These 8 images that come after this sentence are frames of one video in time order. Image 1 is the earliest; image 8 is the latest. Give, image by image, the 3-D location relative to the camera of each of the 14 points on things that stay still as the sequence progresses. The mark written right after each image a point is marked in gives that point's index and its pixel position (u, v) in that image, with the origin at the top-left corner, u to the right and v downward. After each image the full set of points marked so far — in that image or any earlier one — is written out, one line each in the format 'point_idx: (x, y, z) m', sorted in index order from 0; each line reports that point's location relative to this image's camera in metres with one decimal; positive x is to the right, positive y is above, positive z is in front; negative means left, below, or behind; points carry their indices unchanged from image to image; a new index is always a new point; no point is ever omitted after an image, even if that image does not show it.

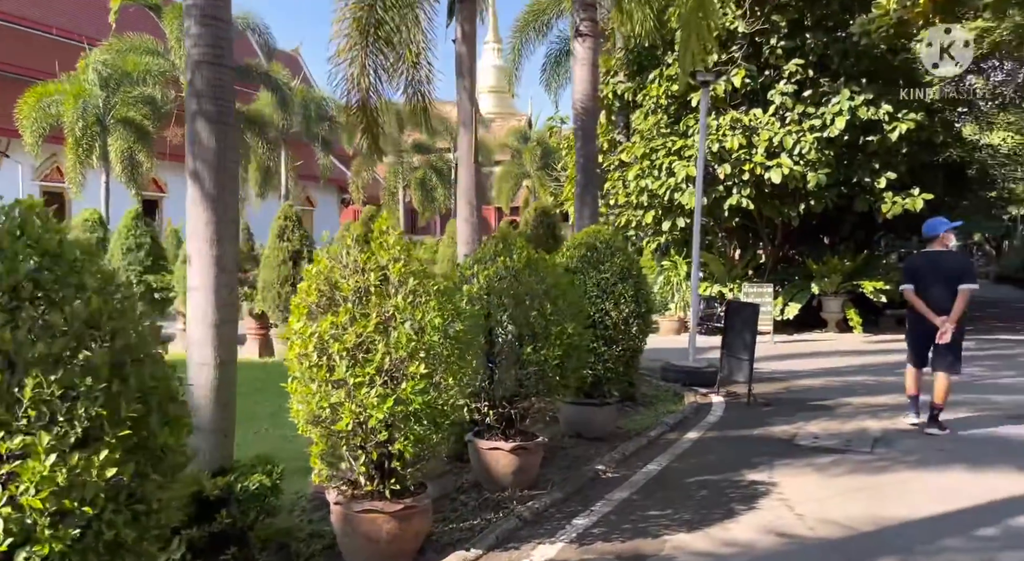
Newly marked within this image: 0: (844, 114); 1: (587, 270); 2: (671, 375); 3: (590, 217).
0: (+5.3, +2.6, +15.2) m
1: (+0.5, +0.1, +7.4) m
2: (+1.7, -1.0, +10.1) m
3: (+0.8, +0.6, +9.3) m
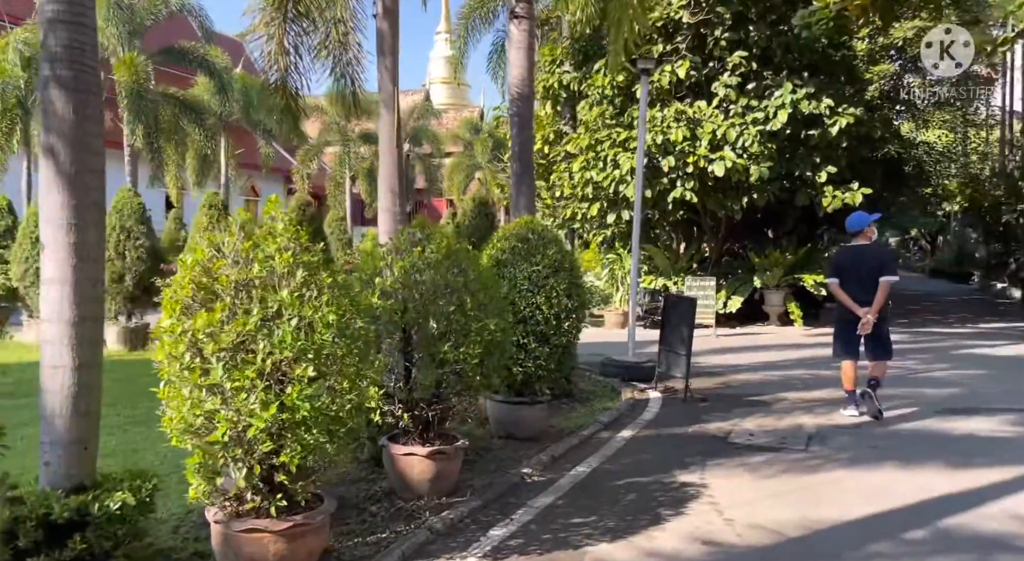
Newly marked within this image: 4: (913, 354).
0: (+4.4, +2.7, +15.0) m
1: (0.0, +0.1, +7.0) m
2: (+1.0, -0.9, +9.8) m
3: (+0.1, +0.7, +8.9) m
4: (+5.5, -1.0, +12.9) m
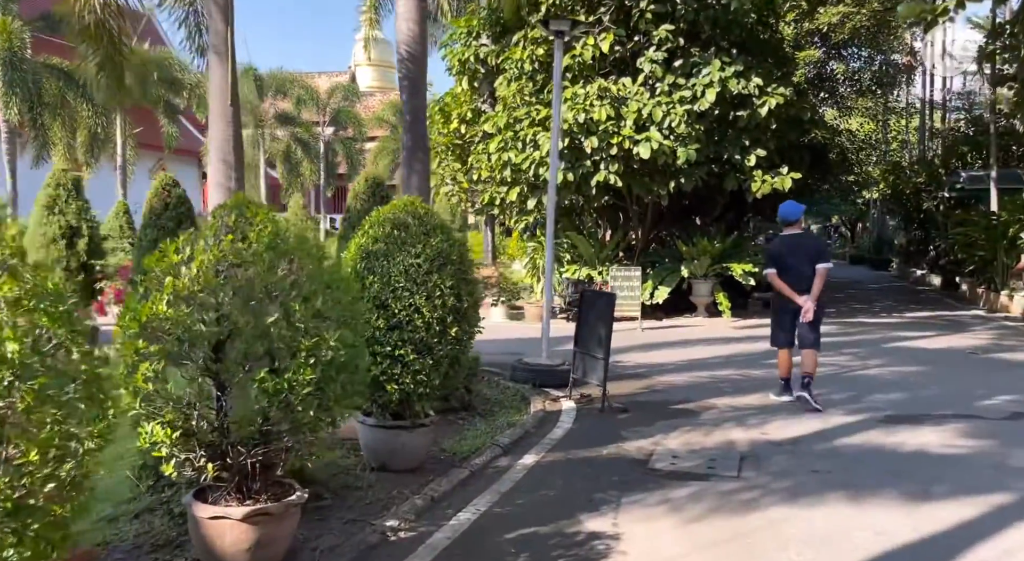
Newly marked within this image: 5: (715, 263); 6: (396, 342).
0: (+3.0, +2.9, +14.0) m
1: (-0.8, +0.1, +5.7) m
2: (+0.1, -0.9, +8.6) m
3: (-0.8, +0.8, +7.6) m
4: (+4.3, -0.9, +12.0) m
5: (+3.4, +0.3, +16.3) m
6: (-0.7, -0.4, +5.4) m
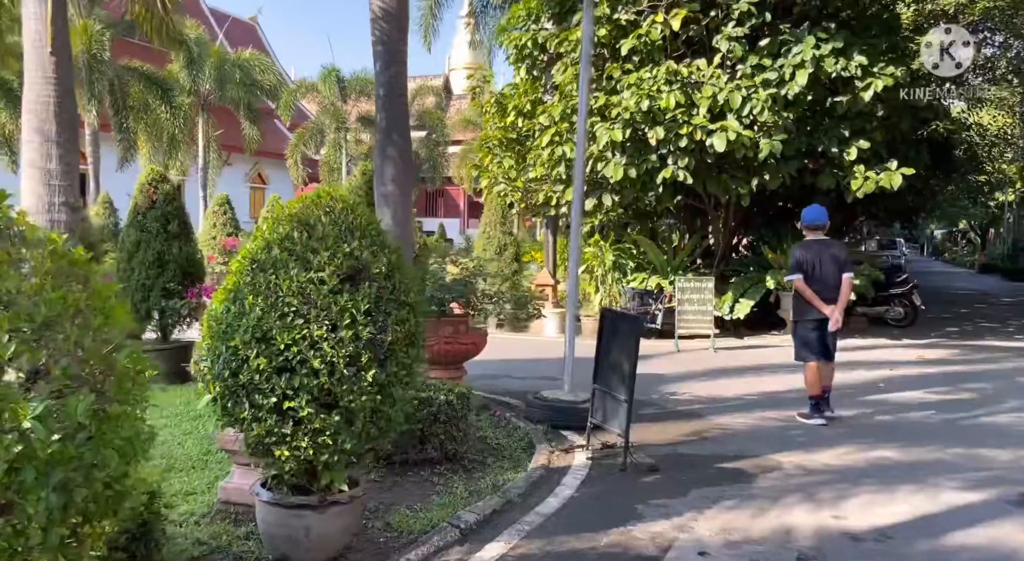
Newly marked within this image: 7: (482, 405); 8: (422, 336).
0: (+3.8, +2.7, +11.9) m
1: (-1.0, 0.0, +4.1) m
2: (+0.1, -1.0, +6.9) m
3: (-0.8, +0.7, +6.0) m
4: (+4.7, -1.0, +9.8) m
5: (+4.4, +0.1, +14.1) m
6: (-0.9, -0.4, +3.8) m
7: (-0.2, -1.0, +7.4) m
8: (-0.5, -0.3, +4.6) m
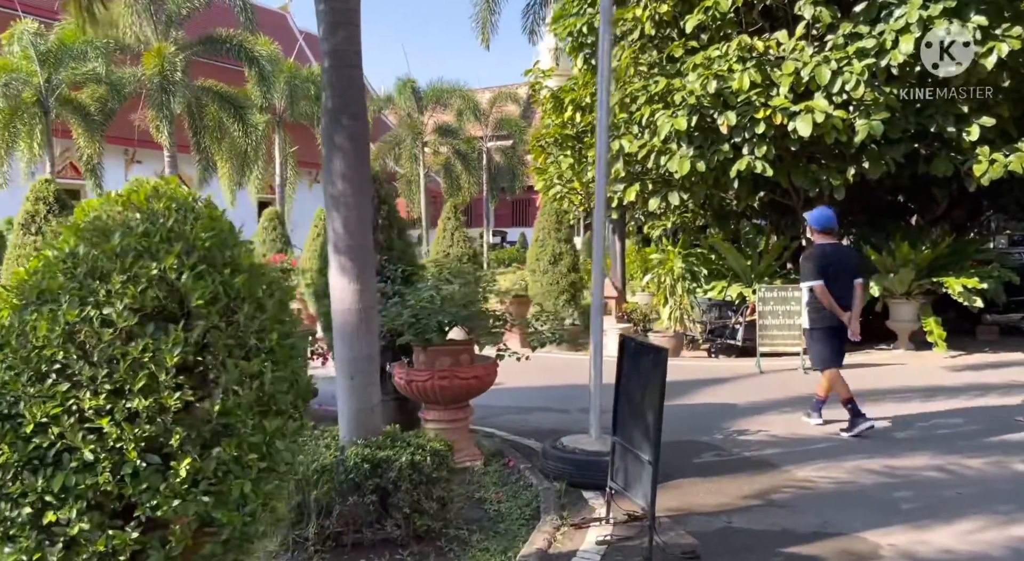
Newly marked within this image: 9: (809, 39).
0: (+4.2, +2.7, +10.0) m
1: (-1.2, -0.1, +2.8) m
2: (+0.2, -1.1, +5.4) m
3: (-0.8, +0.5, +4.6) m
4: (+5.1, -1.0, +7.7) m
5: (+5.2, +0.1, +12.1) m
6: (-1.2, -0.5, +2.5) m
7: (-0.1, -1.1, +6.0) m
8: (-0.7, -0.4, +3.1) m
9: (+3.6, +2.9, +11.6) m
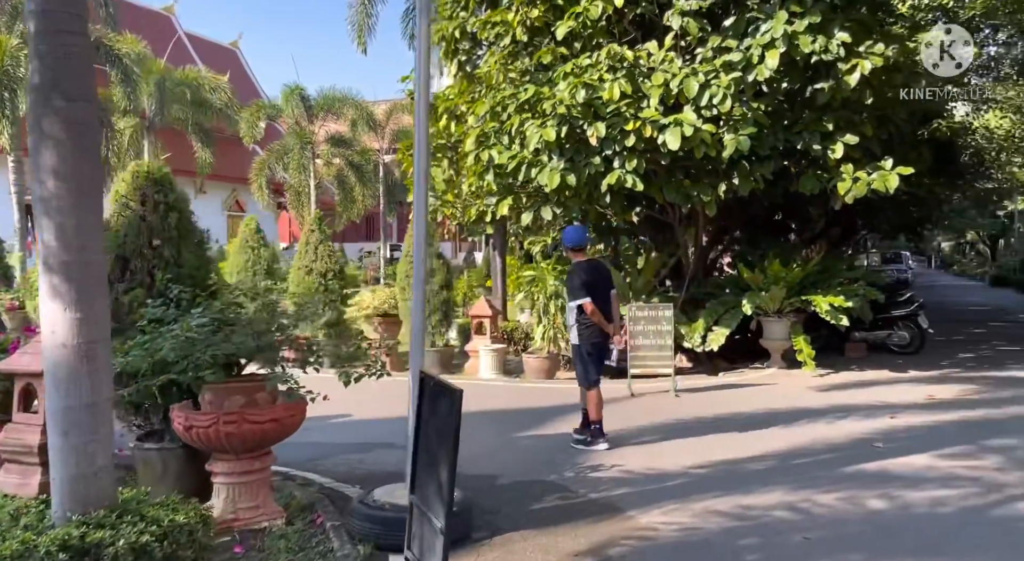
0: (+2.8, +2.5, +9.7) m
1: (-2.0, -0.2, +1.9) m
2: (-0.8, -1.2, +4.7) m
3: (-1.7, +0.4, +3.8) m
4: (+3.8, -1.2, +7.5) m
5: (+3.5, -0.2, +11.9) m
6: (-1.9, -0.6, +1.6) m
7: (-1.1, -1.2, +5.2) m
8: (-1.5, -0.5, +2.3) m
9: (+2.0, +2.7, +11.2) m
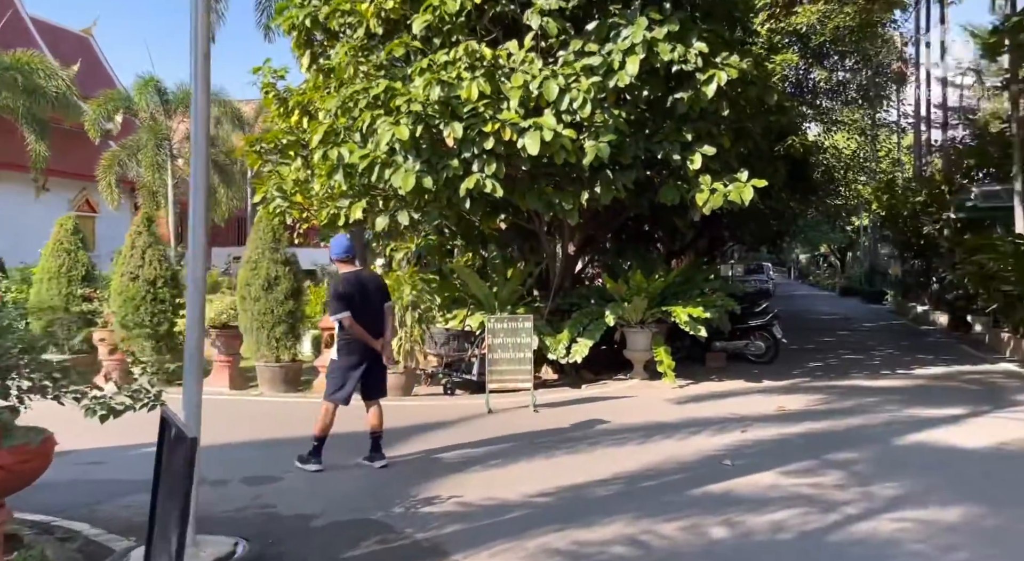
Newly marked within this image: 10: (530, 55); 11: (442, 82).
0: (+1.3, +2.3, +9.3) m
1: (-2.4, -0.2, +0.9) m
2: (-1.6, -1.3, +3.8) m
3: (-2.5, +0.4, +2.8) m
4: (+2.6, -1.3, +7.1) m
5: (+1.7, -0.3, +11.5) m
6: (-2.4, -0.7, +0.6) m
7: (-2.1, -1.3, +4.2) m
8: (-2.0, -0.5, +1.4) m
9: (+0.3, +2.6, +10.6) m
10: (+0.2, +2.4, +9.6) m
11: (-0.7, +2.0, +9.4) m
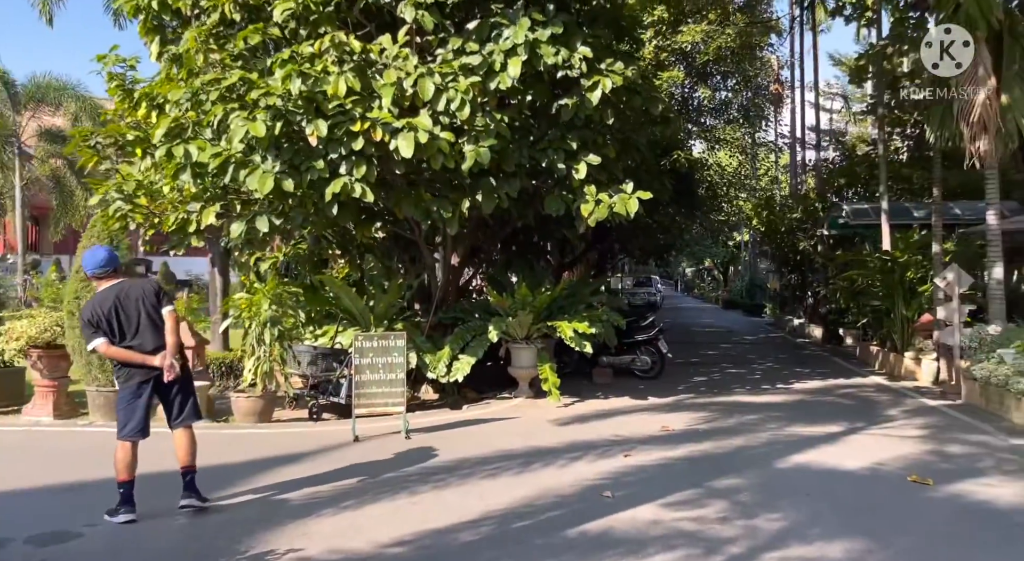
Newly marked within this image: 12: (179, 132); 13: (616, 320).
0: (+0.1, +2.2, +8.5) m
1: (-2.7, -0.2, -0.3) m
2: (-2.2, -1.3, +2.6) m
3: (-2.9, +0.3, +1.6) m
4: (+1.6, -1.4, +6.4) m
5: (+0.3, -0.5, +10.7) m
6: (-2.5, -0.7, -0.6) m
7: (-2.7, -1.3, +3.0) m
8: (-2.3, -0.5, +0.2) m
9: (-1.0, +2.4, +9.7) m
10: (-1.1, +2.2, +8.7) m
11: (-1.9, +1.9, +8.4) m
12: (-3.4, +1.5, +9.7) m
13: (+1.2, -0.5, +10.6) m
